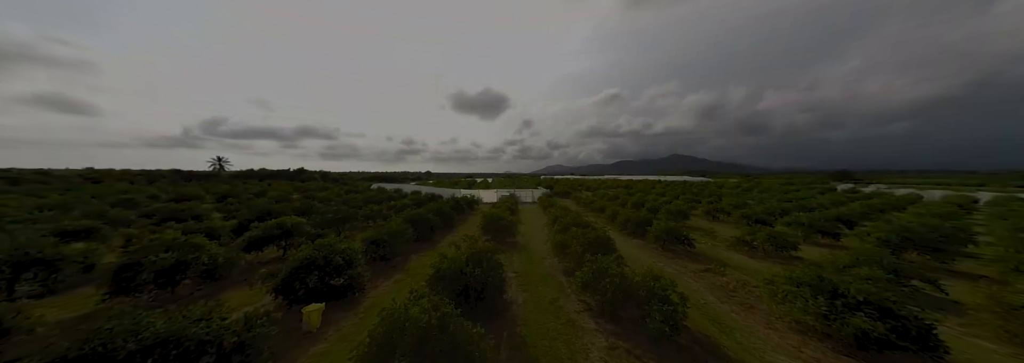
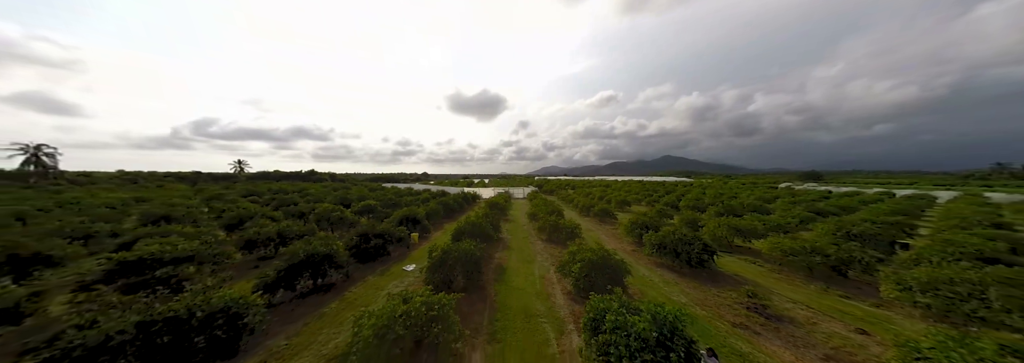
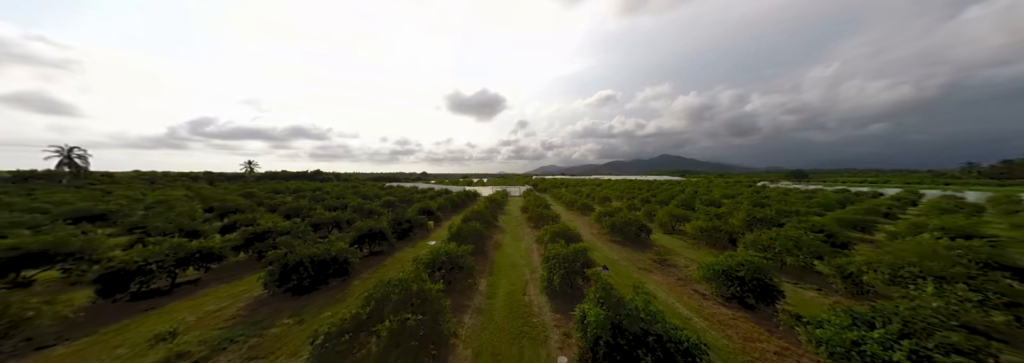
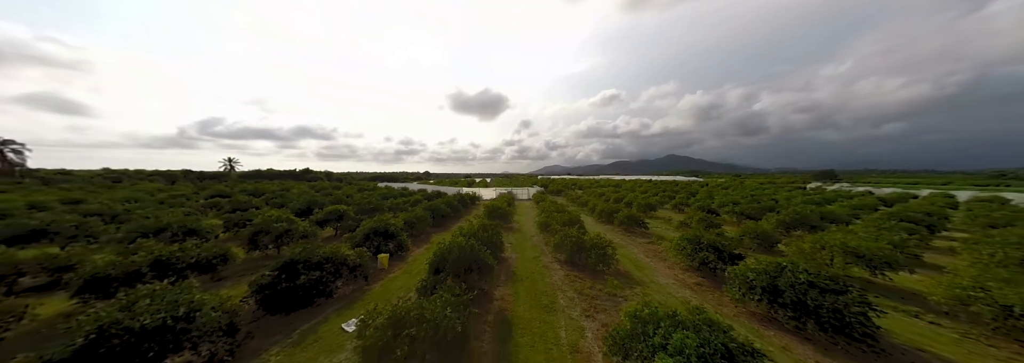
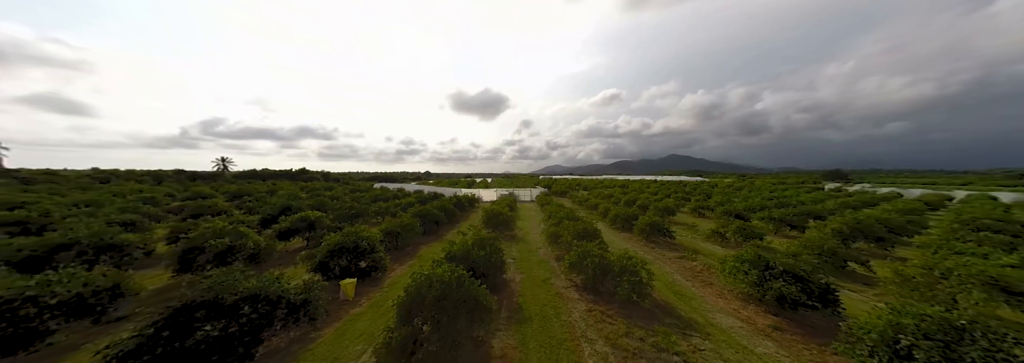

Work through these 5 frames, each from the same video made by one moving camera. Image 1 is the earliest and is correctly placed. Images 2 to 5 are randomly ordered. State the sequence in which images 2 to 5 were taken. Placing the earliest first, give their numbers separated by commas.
5, 4, 2, 3
